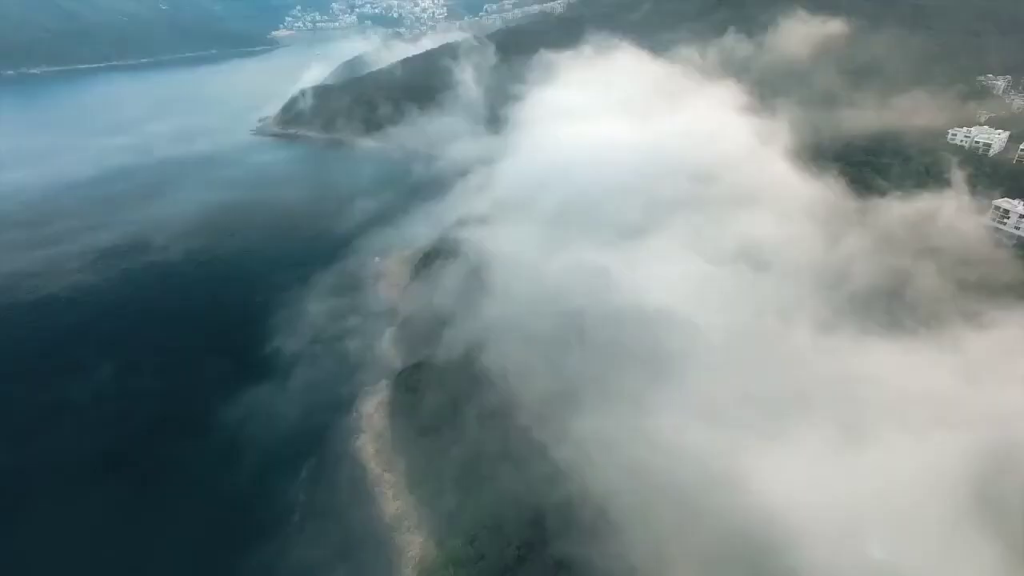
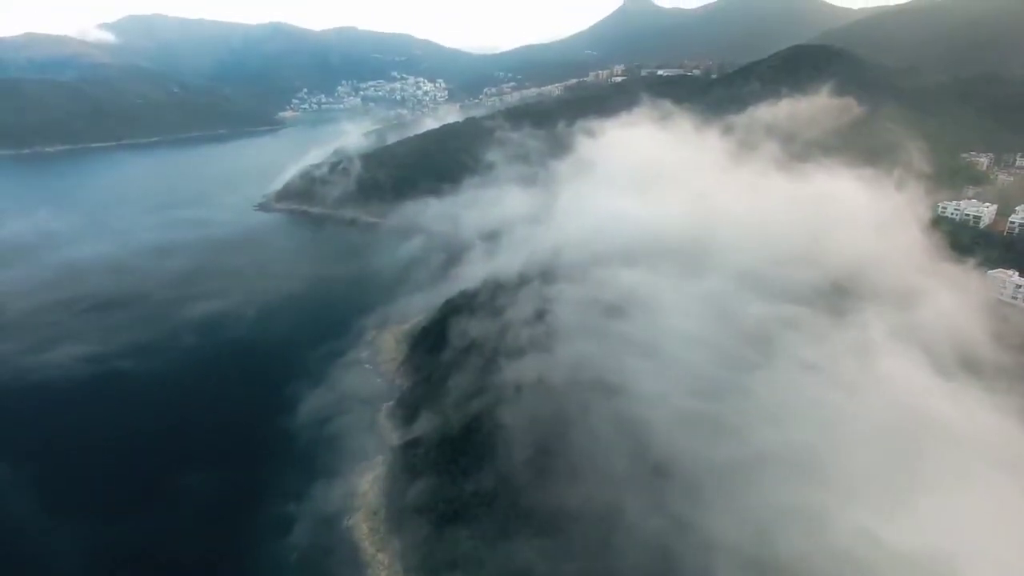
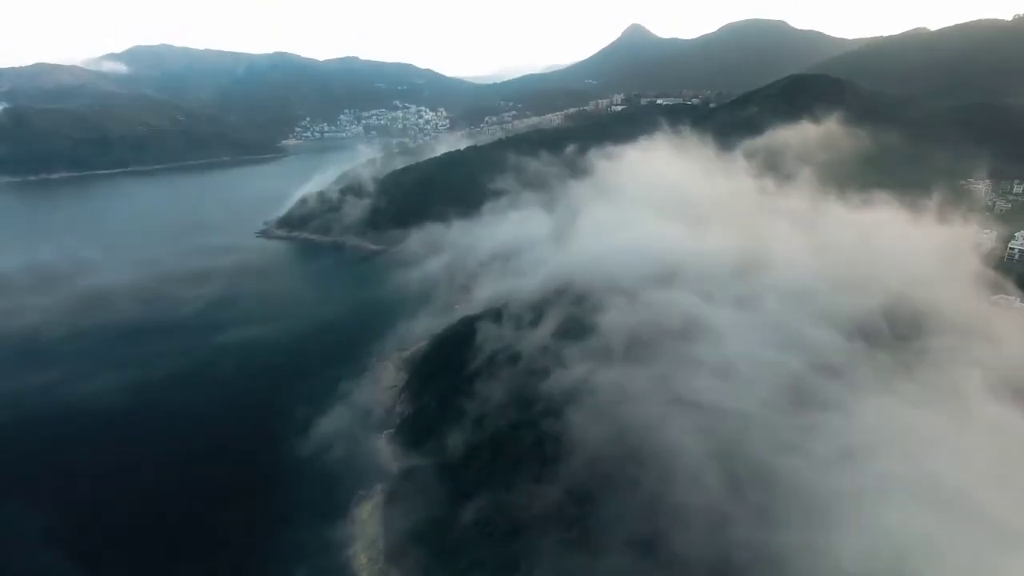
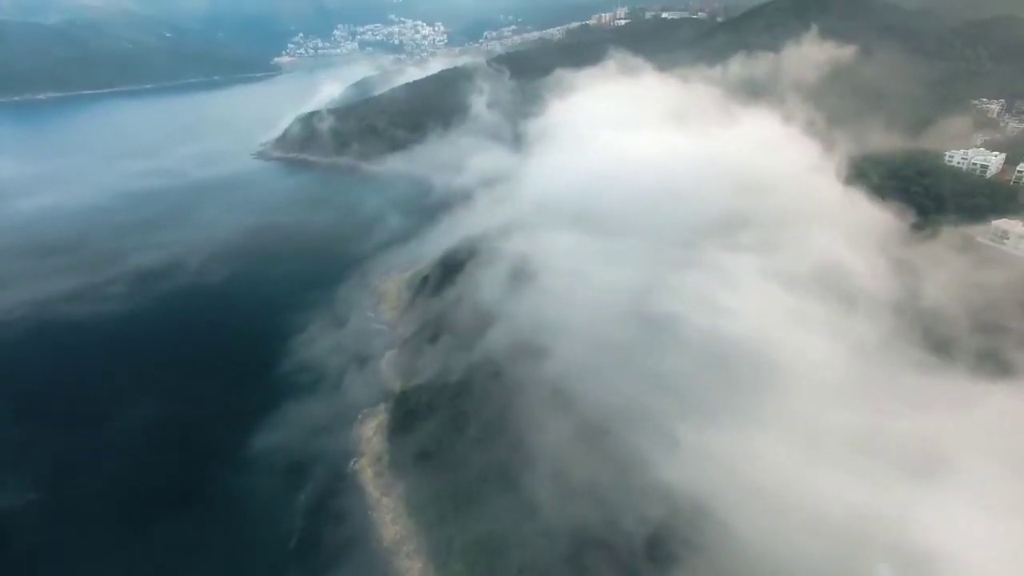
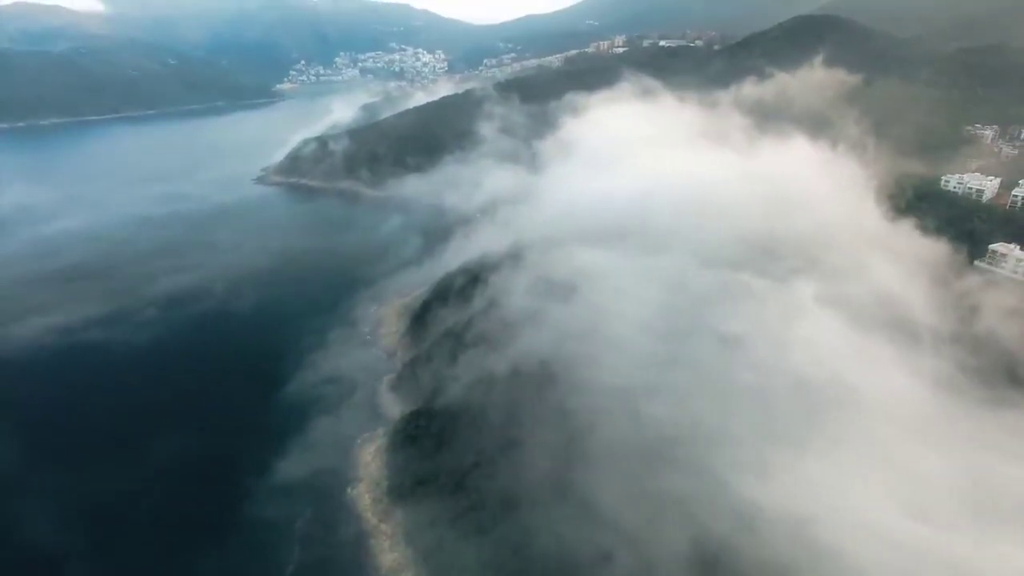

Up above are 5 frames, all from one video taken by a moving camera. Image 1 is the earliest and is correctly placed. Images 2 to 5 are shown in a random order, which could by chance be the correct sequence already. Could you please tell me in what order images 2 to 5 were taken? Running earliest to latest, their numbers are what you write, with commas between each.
4, 5, 2, 3
